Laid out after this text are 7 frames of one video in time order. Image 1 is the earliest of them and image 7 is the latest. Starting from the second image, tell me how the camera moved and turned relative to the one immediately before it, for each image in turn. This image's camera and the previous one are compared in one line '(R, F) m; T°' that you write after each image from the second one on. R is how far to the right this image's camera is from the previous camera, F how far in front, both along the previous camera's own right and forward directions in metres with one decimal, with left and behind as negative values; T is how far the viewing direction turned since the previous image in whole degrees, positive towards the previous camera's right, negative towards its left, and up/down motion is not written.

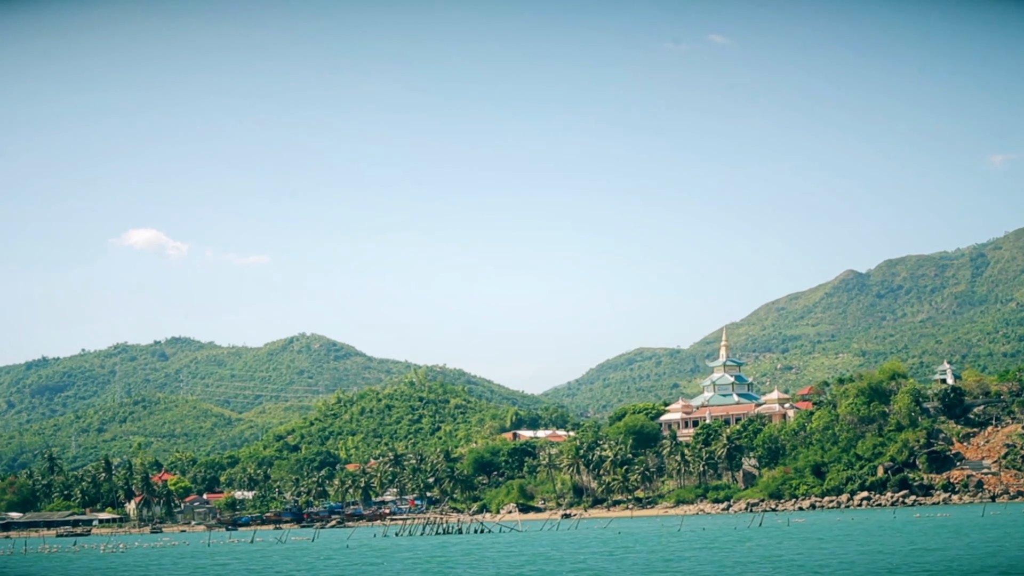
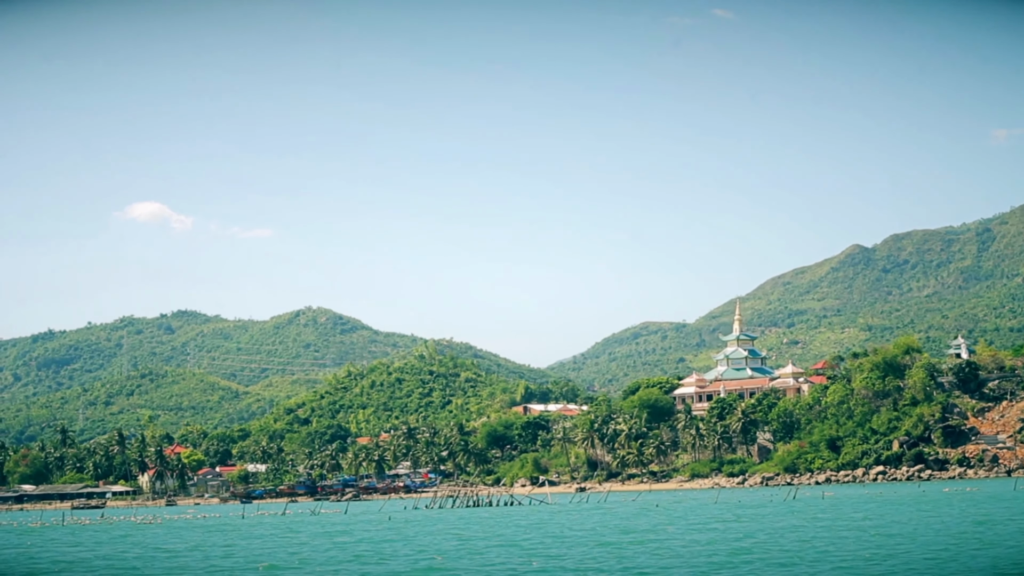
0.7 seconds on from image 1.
(-1.5, +0.3) m; 0°
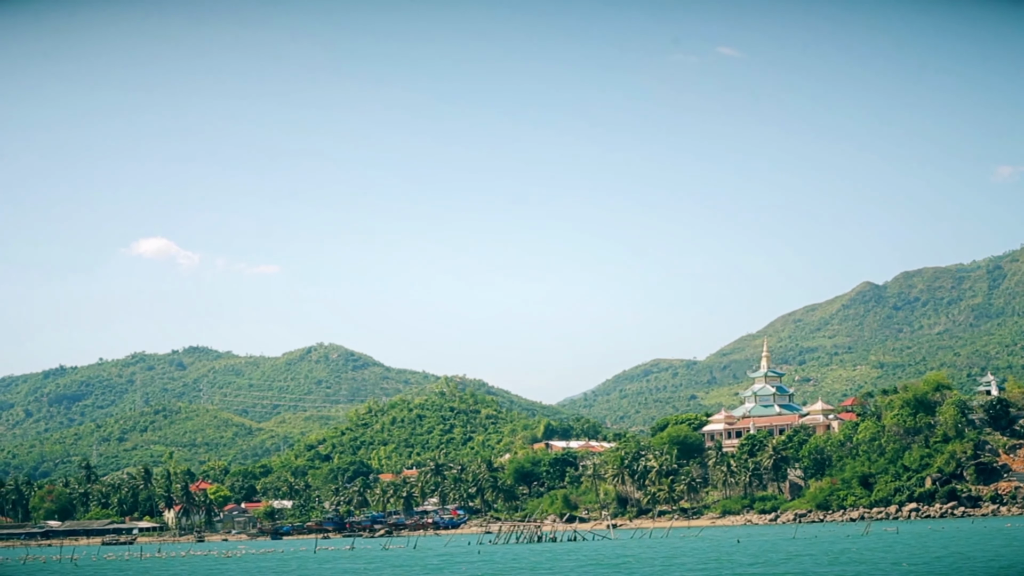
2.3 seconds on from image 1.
(-3.3, -0.9) m; 0°
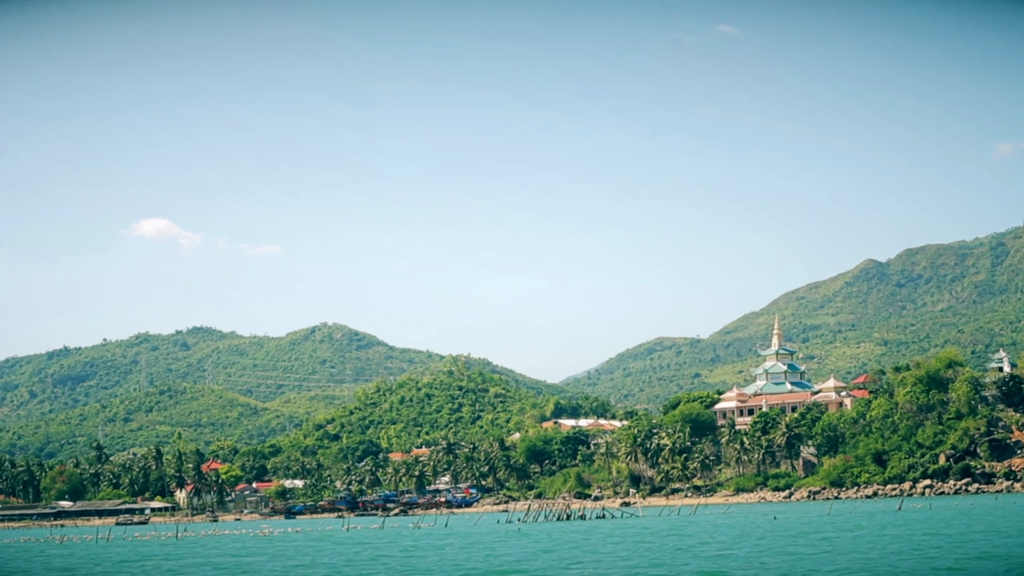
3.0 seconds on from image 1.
(-1.5, +0.3) m; 0°
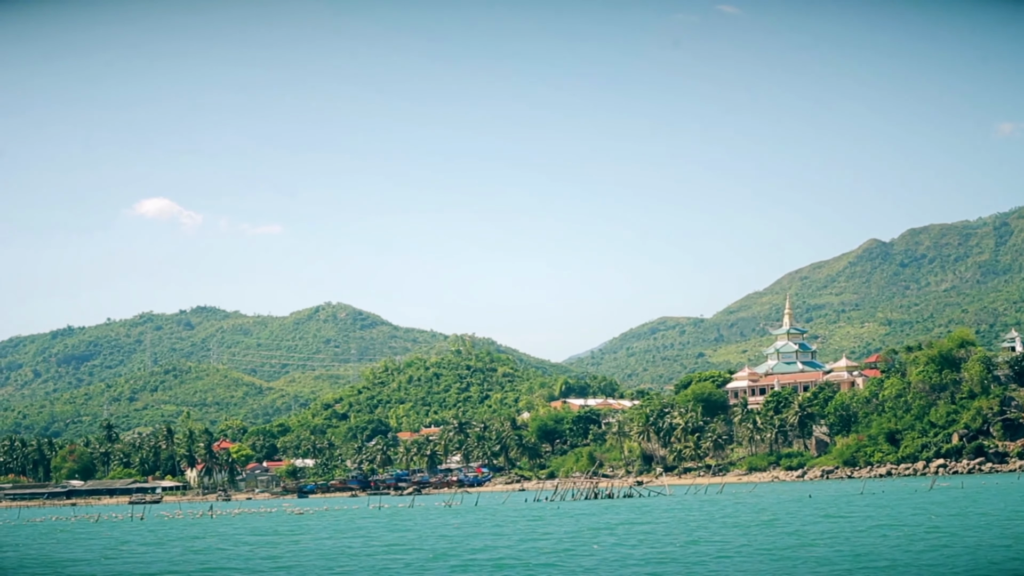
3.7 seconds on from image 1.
(-1.5, +0.2) m; 0°
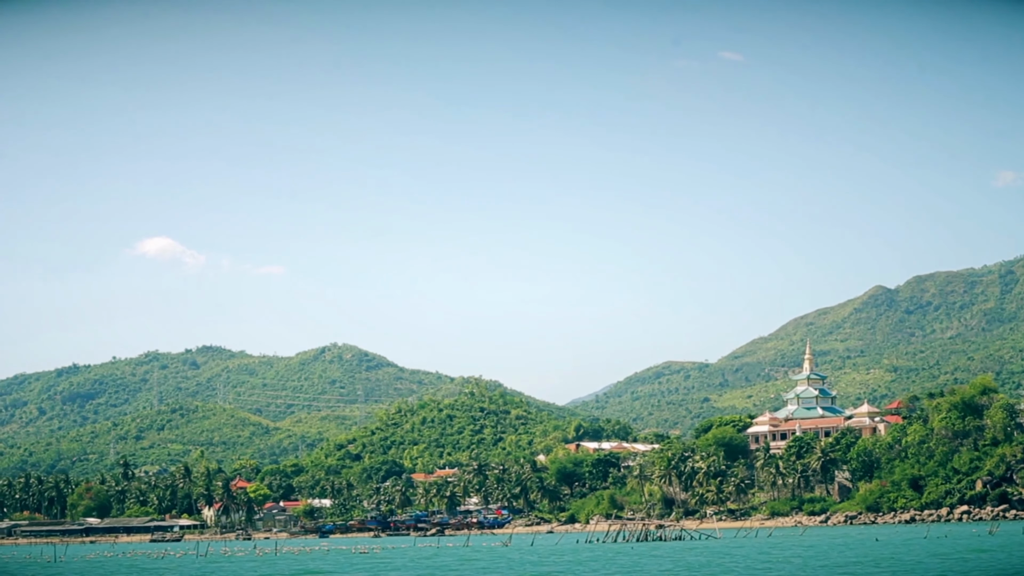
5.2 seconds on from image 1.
(-3.0, -0.9) m; 0°
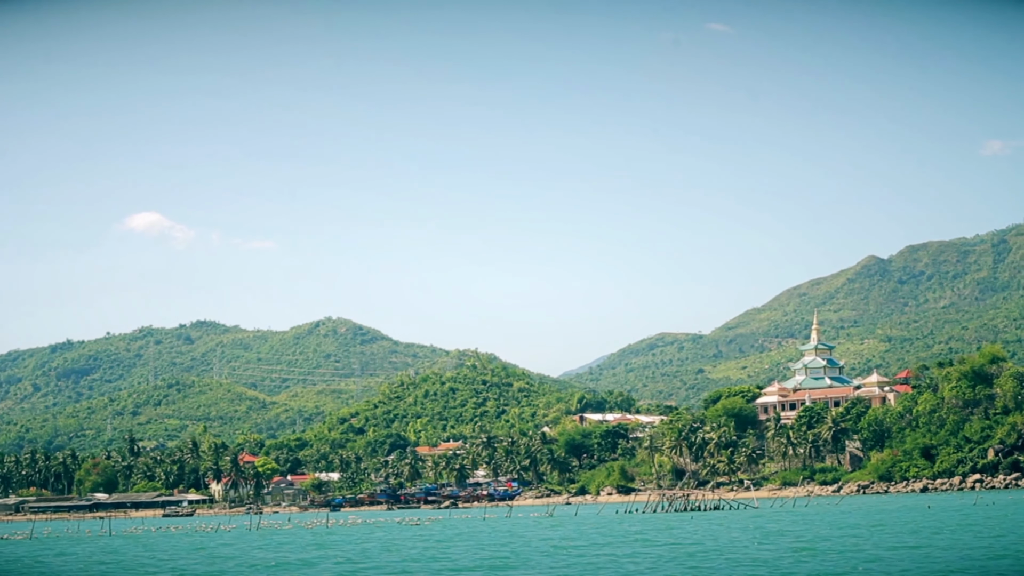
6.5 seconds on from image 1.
(-2.7, +0.6) m; +1°
